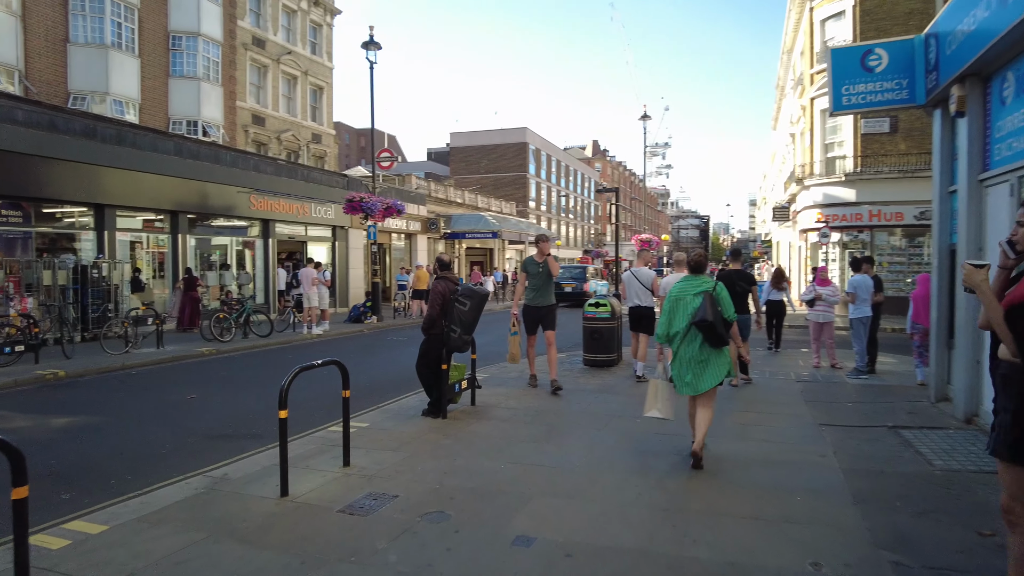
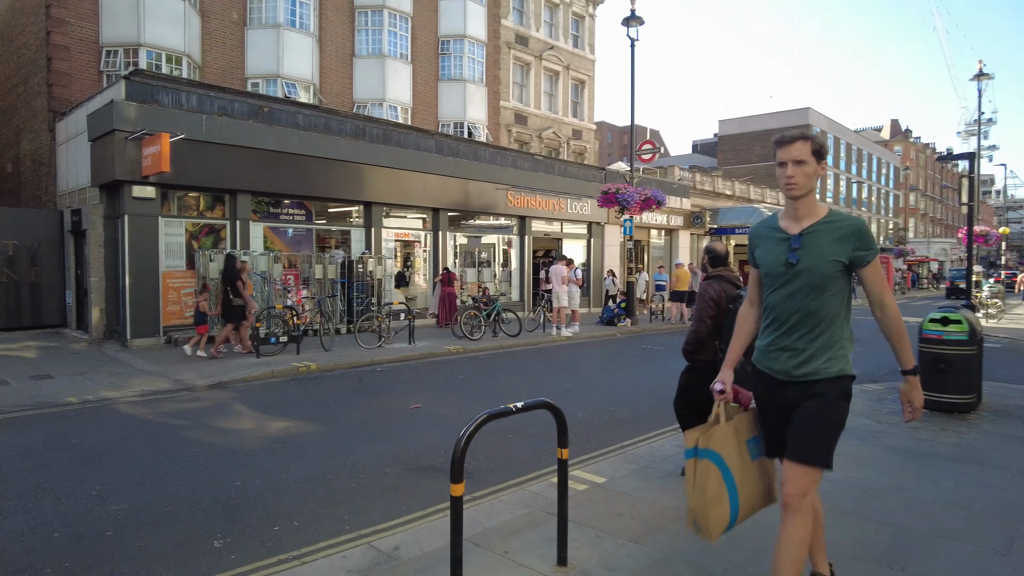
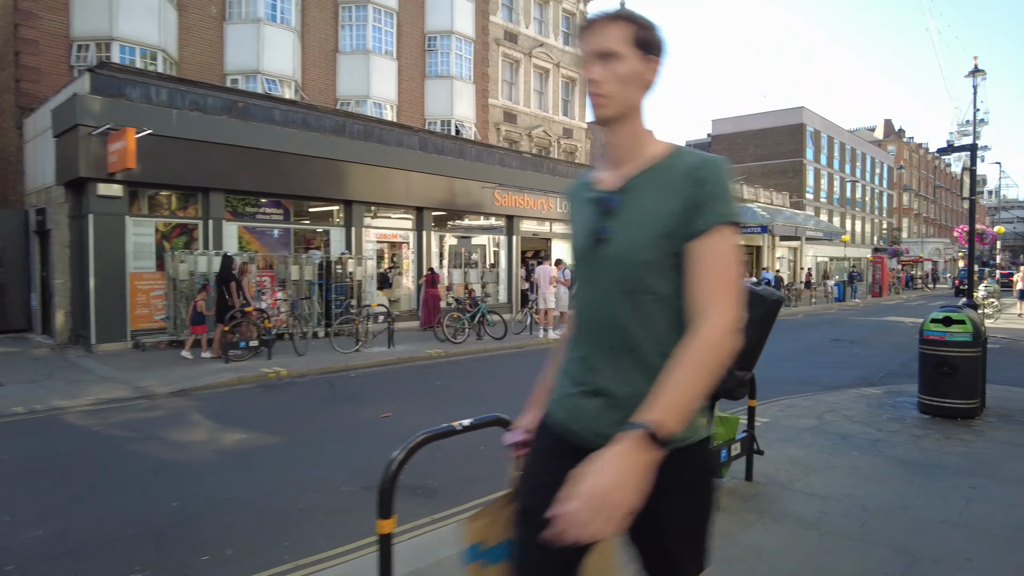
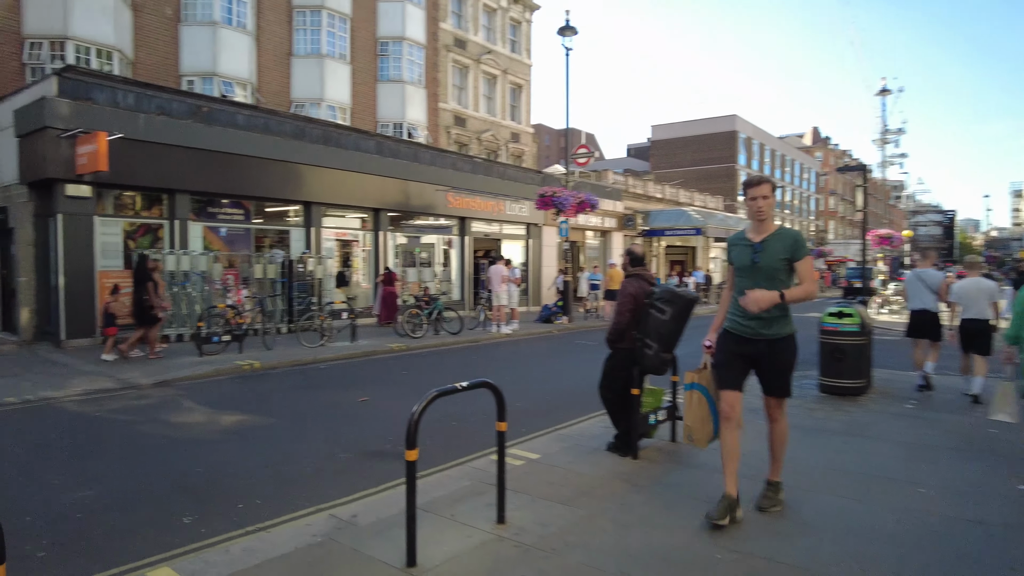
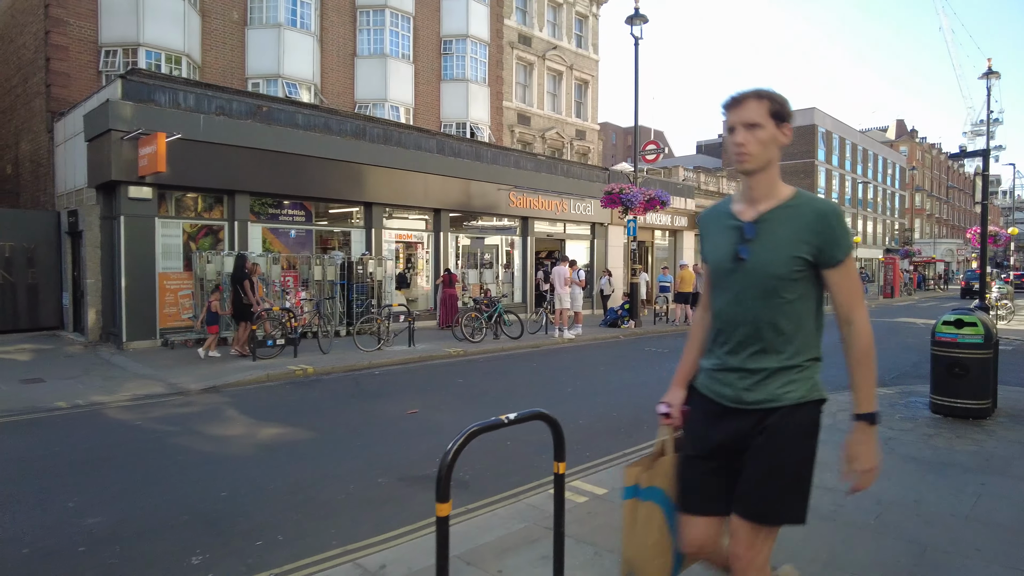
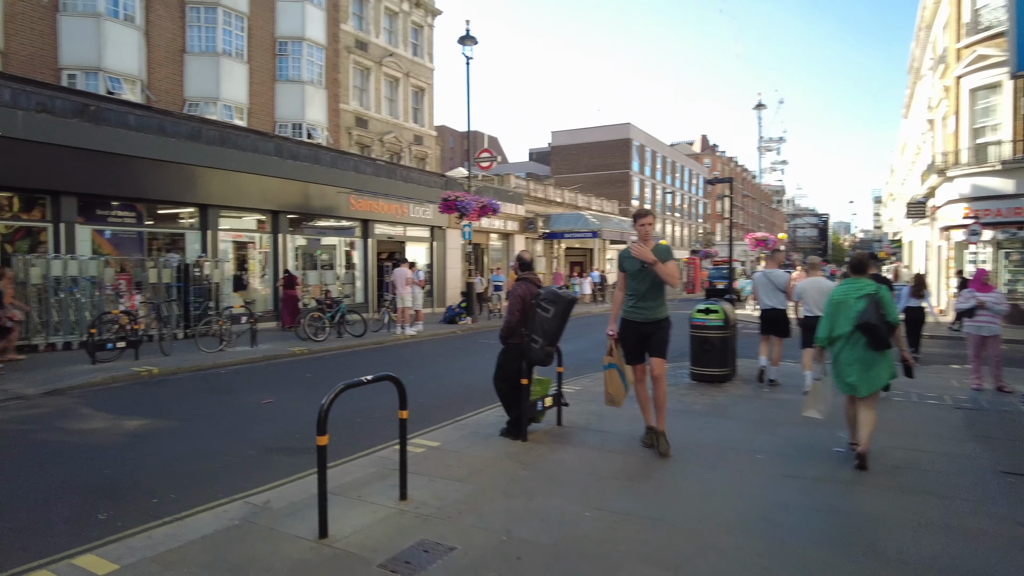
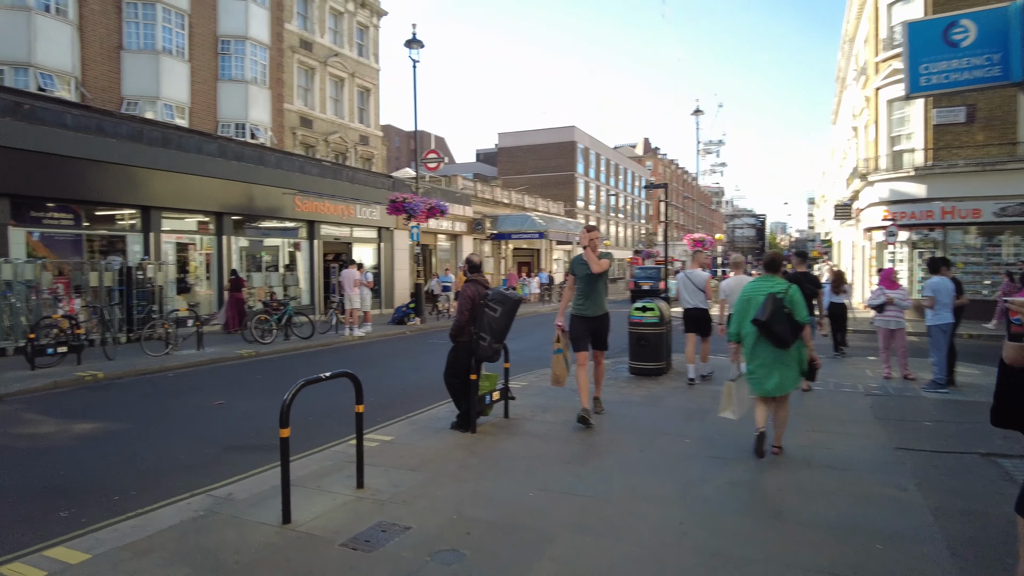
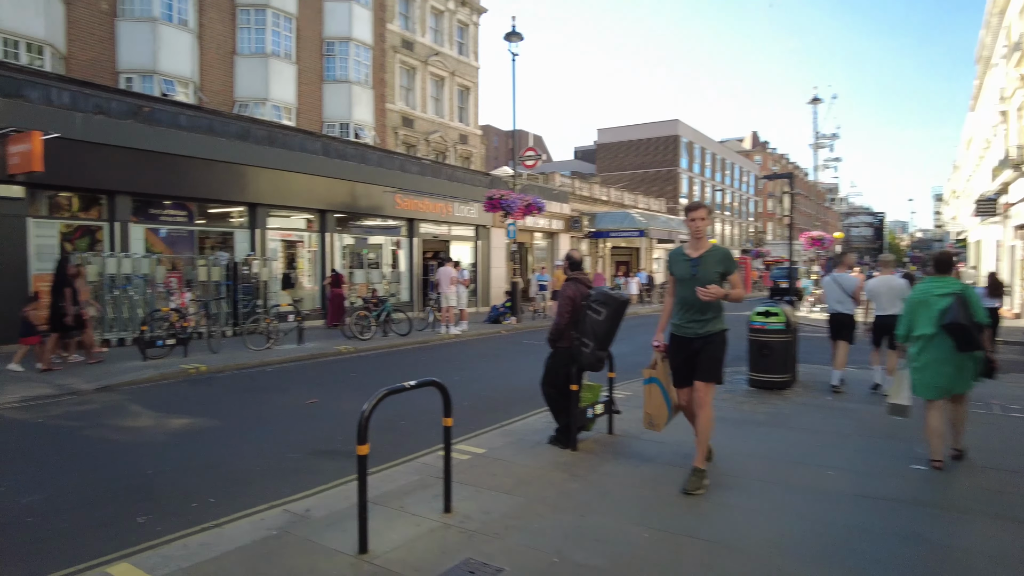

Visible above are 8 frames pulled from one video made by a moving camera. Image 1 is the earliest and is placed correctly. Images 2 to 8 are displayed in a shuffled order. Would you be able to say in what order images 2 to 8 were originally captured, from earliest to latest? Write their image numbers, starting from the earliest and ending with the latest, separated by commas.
7, 6, 8, 4, 2, 5, 3
